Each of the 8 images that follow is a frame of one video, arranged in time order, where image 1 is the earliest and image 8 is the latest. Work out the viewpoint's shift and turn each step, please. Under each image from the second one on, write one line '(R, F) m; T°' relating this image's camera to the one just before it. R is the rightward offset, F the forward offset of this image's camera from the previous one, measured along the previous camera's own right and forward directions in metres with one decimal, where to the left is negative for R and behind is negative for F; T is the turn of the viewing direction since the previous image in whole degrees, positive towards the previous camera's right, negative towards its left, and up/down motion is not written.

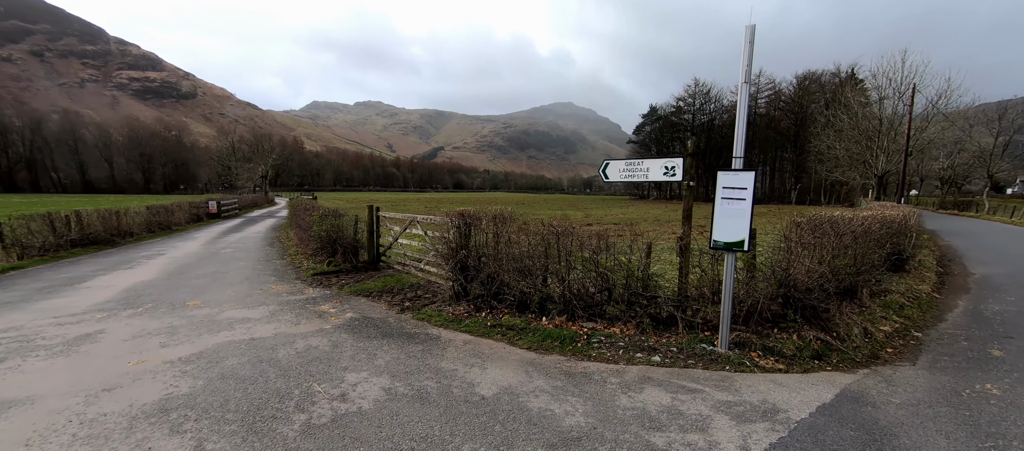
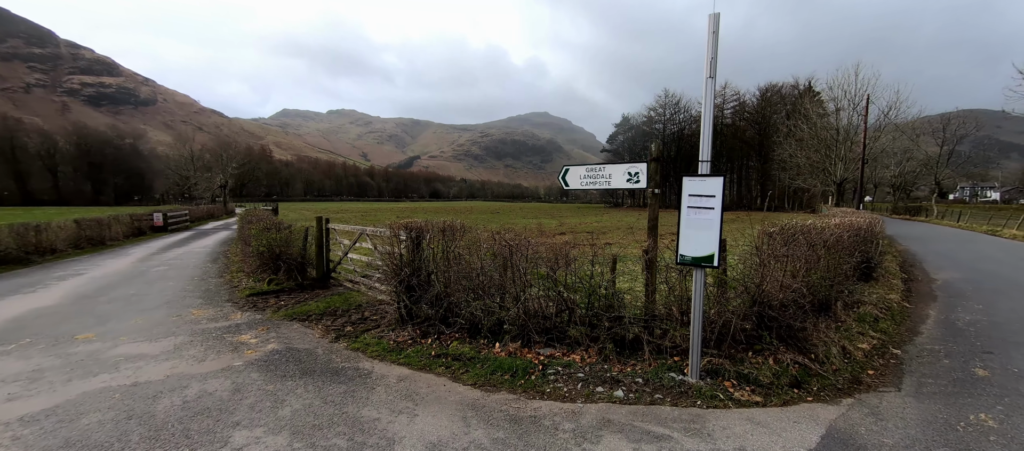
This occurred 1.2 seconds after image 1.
(+0.4, +0.6) m; +3°
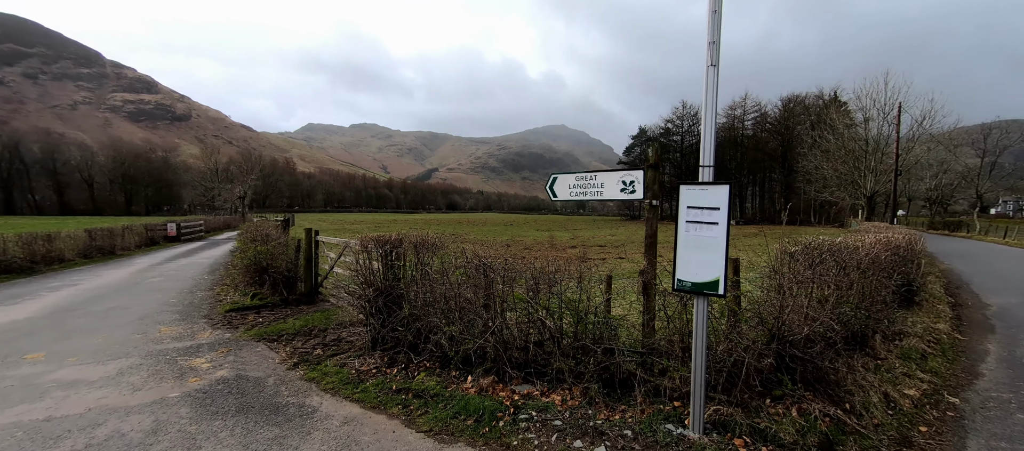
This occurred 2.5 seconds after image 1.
(+0.5, +0.6) m; -3°
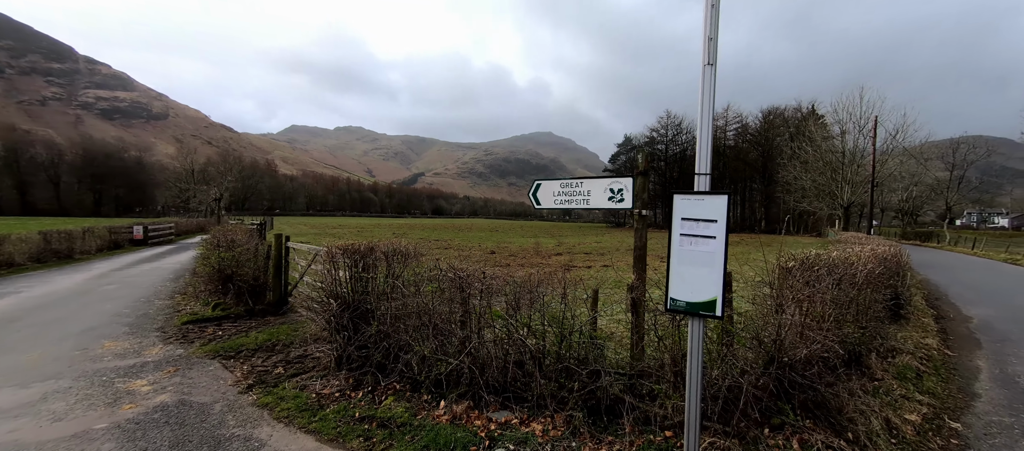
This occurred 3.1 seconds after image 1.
(+0.1, +0.4) m; +2°
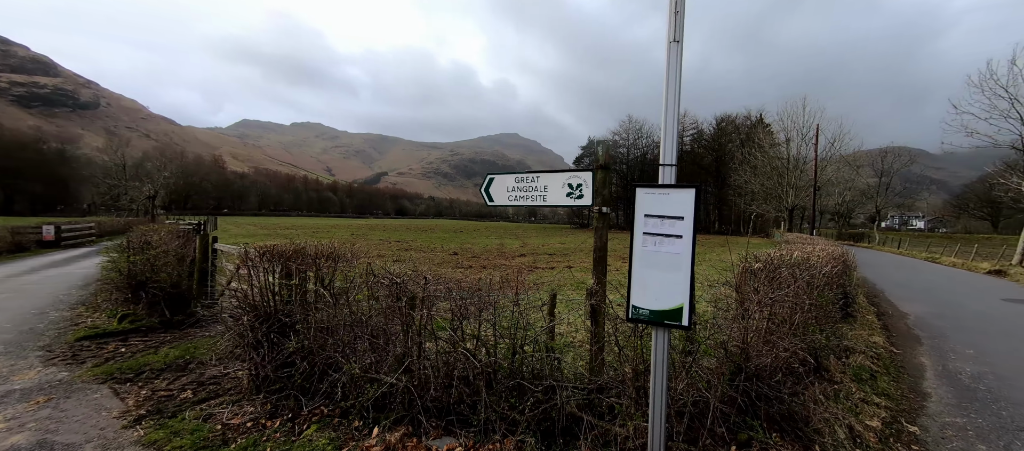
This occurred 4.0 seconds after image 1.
(+0.2, +0.5) m; +5°
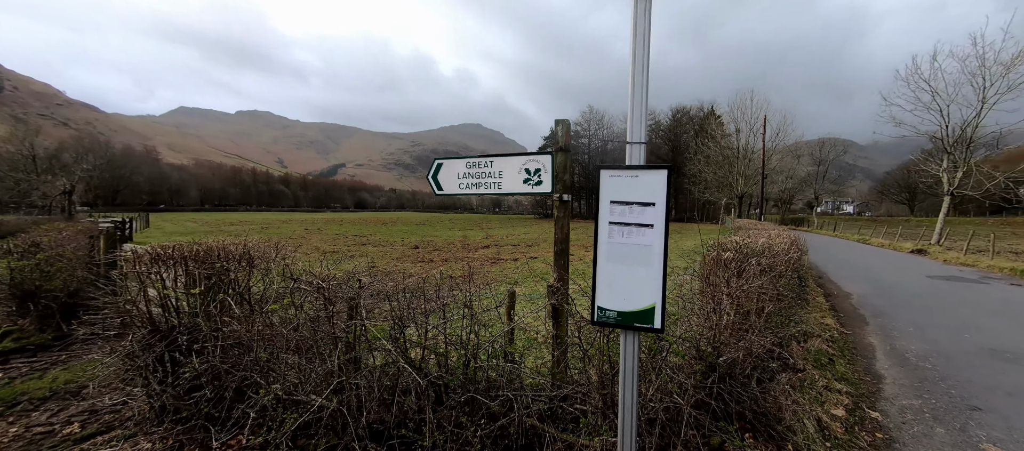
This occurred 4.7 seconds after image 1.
(+0.1, +0.4) m; +5°
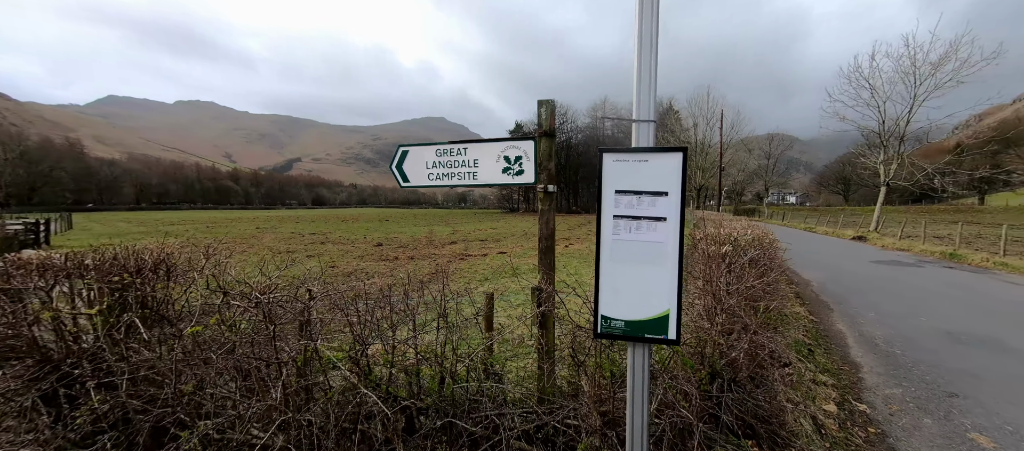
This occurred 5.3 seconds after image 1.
(-0.1, +0.4) m; +5°
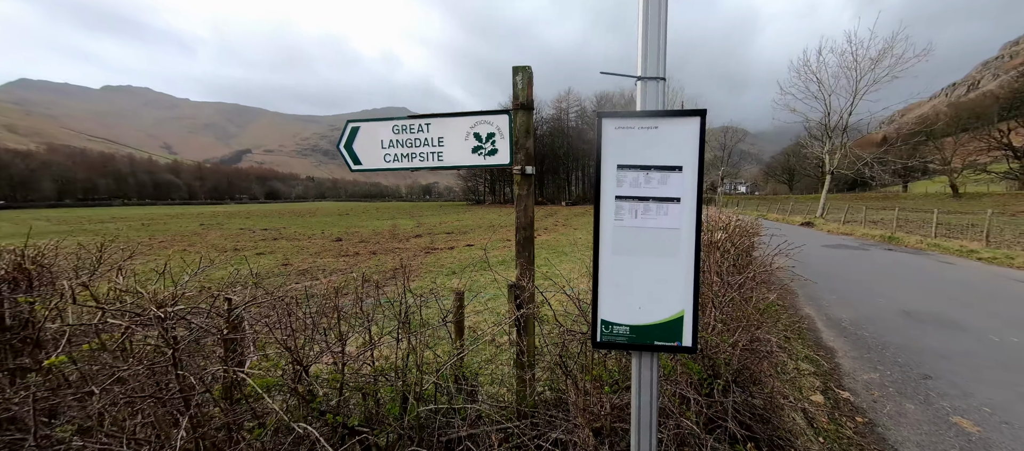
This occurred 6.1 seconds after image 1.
(0.0, +0.4) m; +5°
